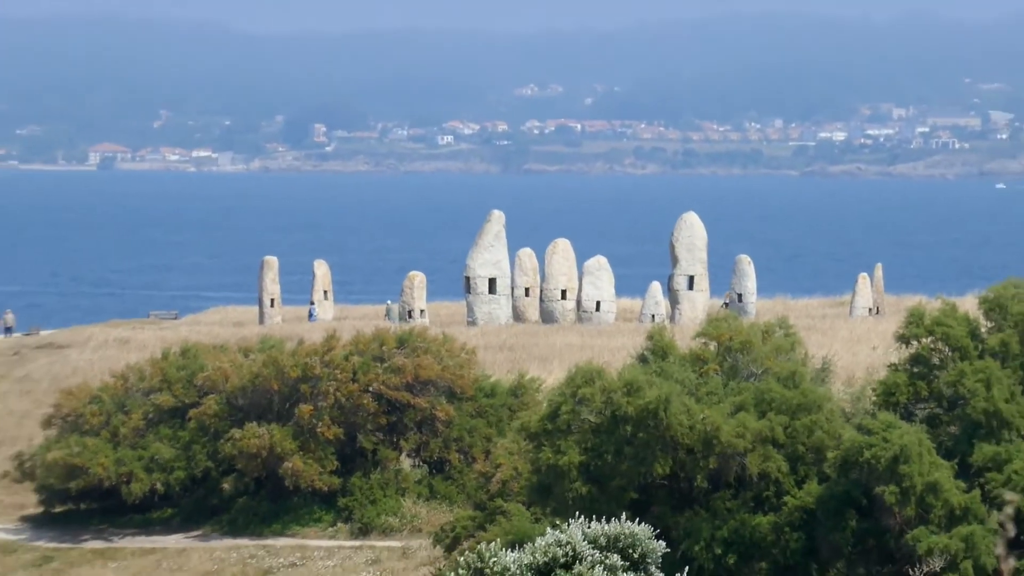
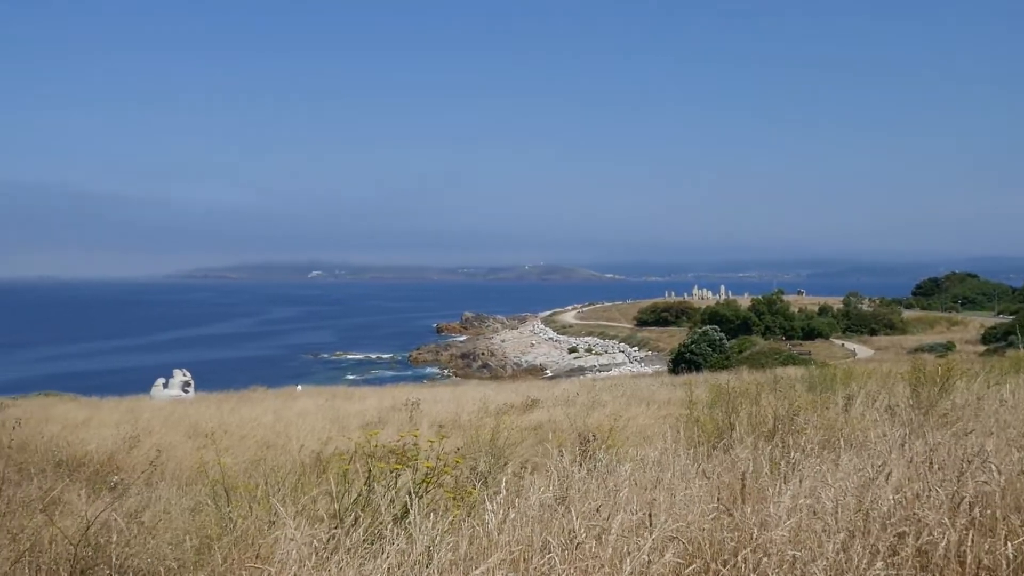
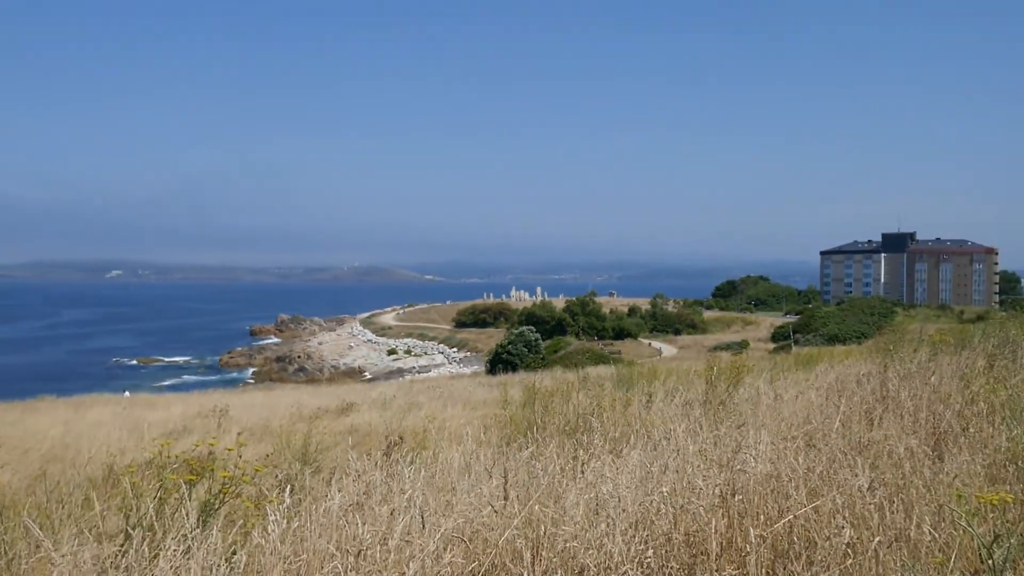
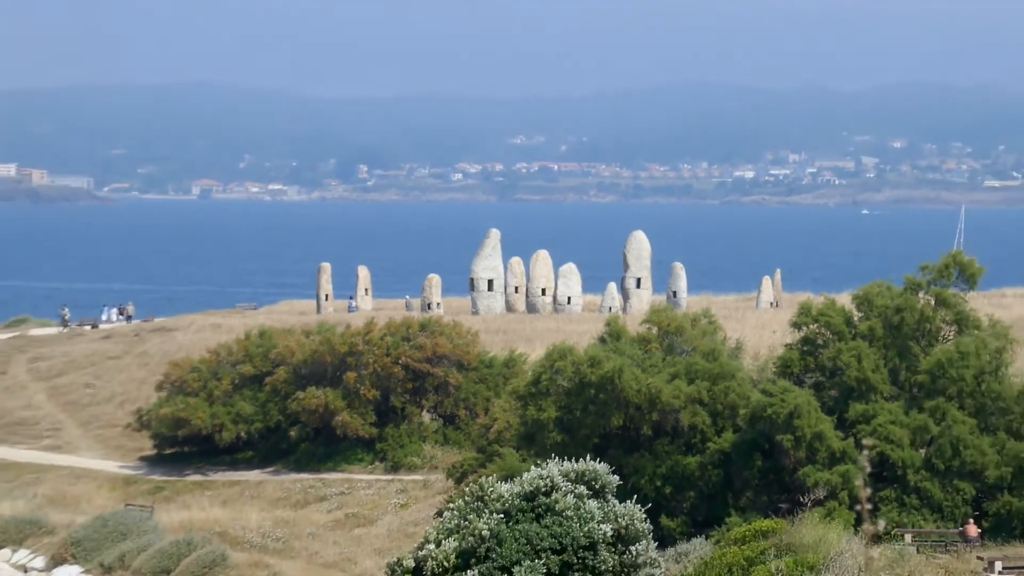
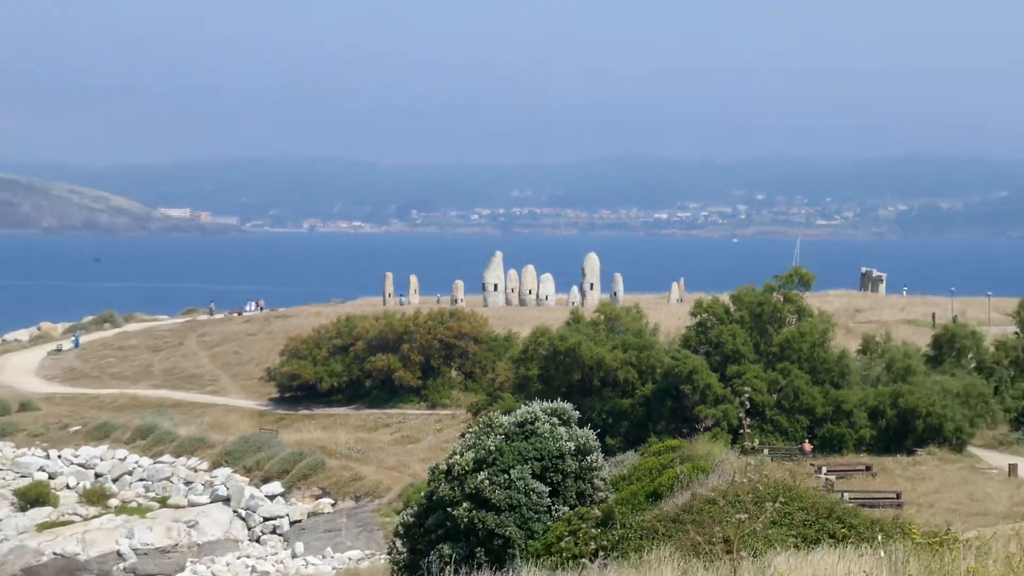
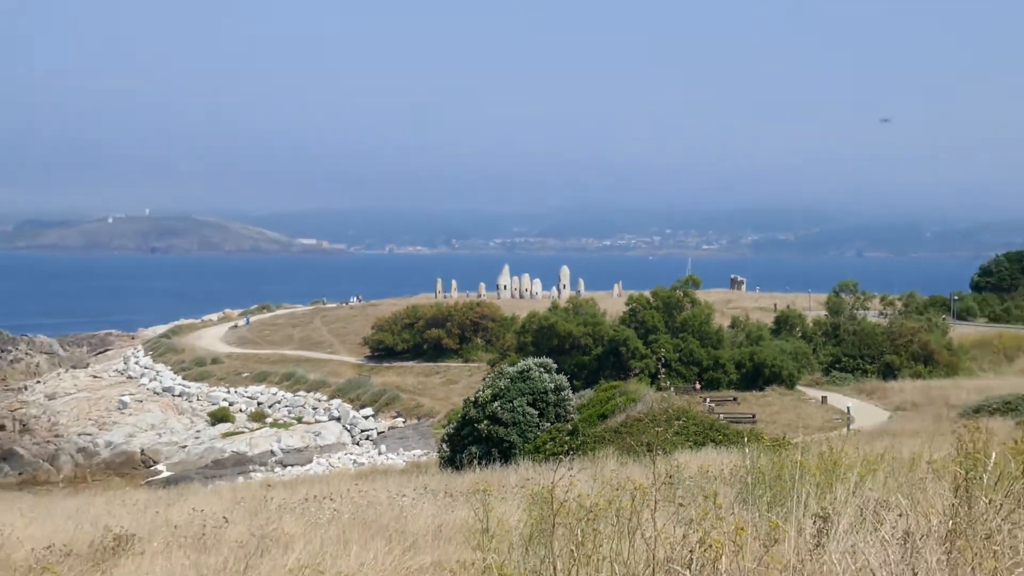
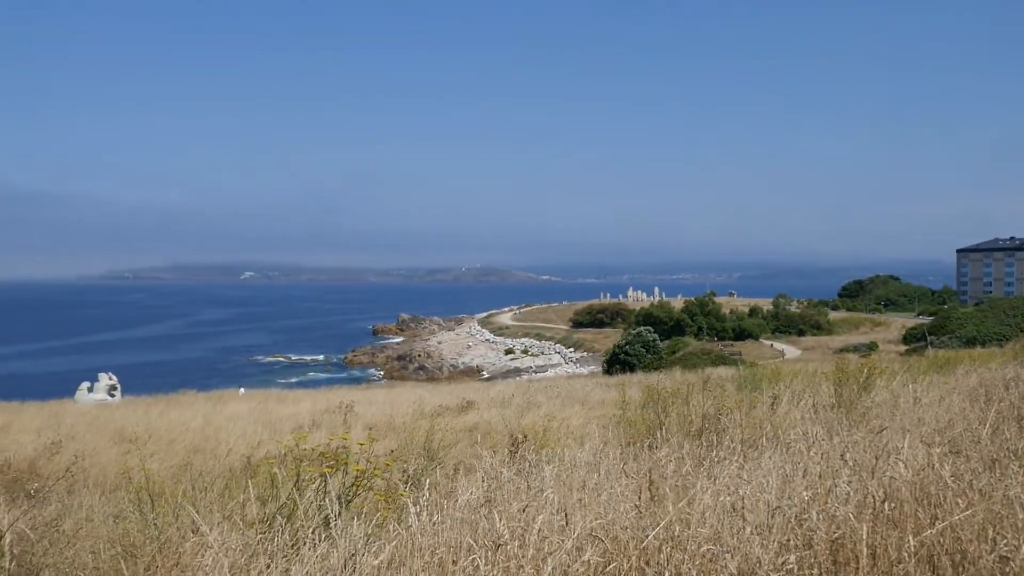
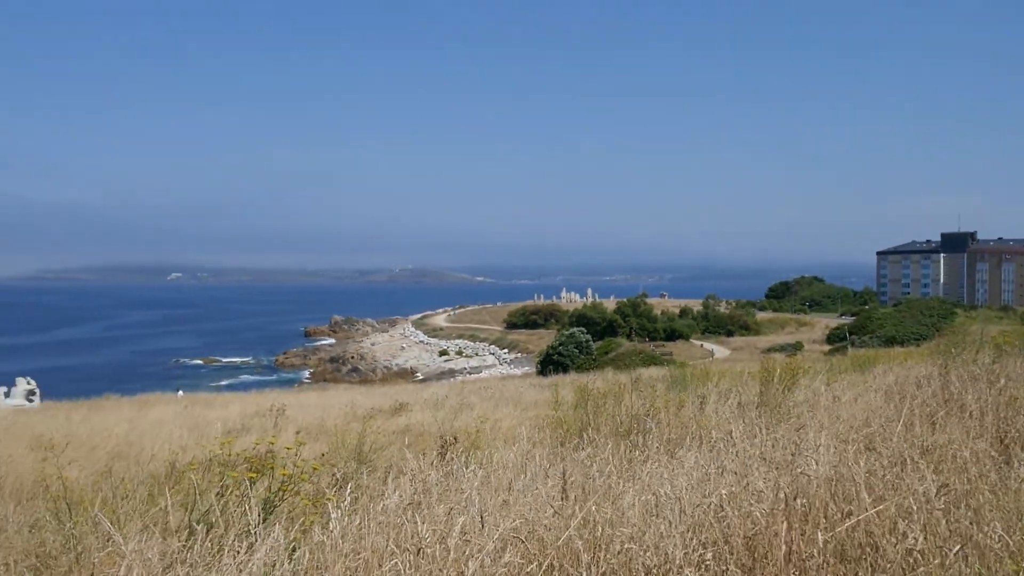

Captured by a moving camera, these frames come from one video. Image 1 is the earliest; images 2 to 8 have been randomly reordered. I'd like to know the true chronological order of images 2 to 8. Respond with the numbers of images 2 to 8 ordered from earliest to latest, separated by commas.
4, 5, 6, 3, 8, 7, 2
